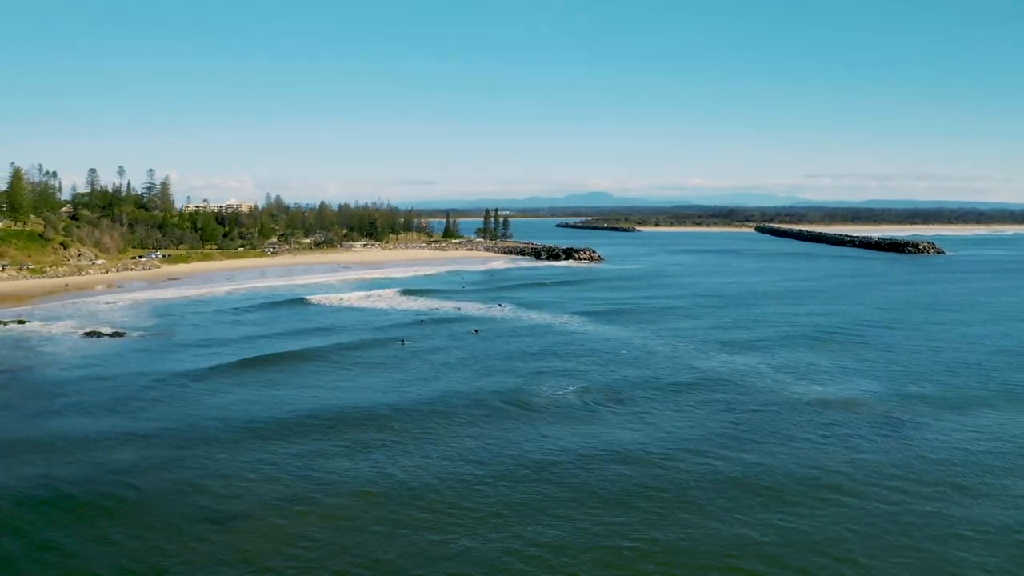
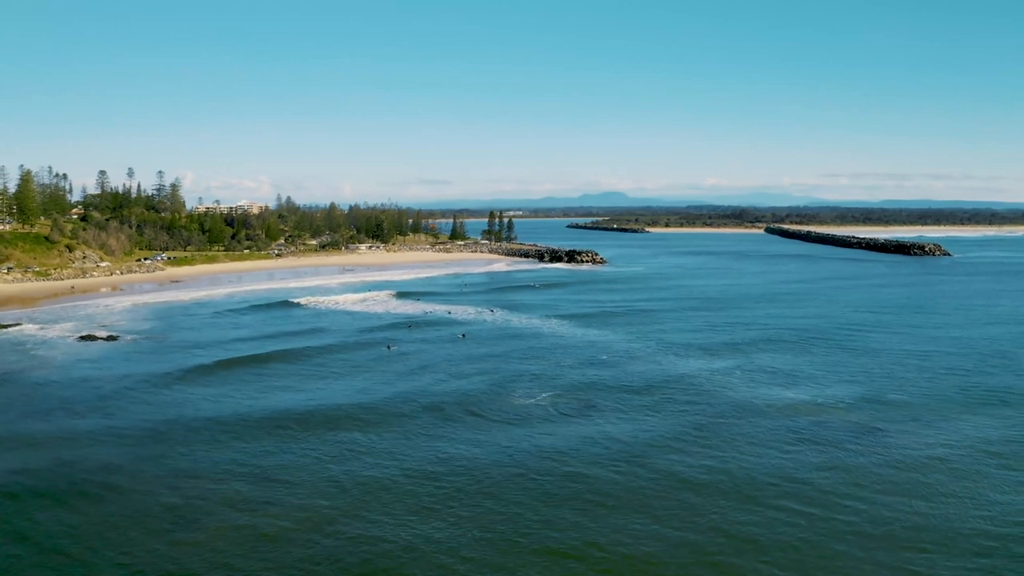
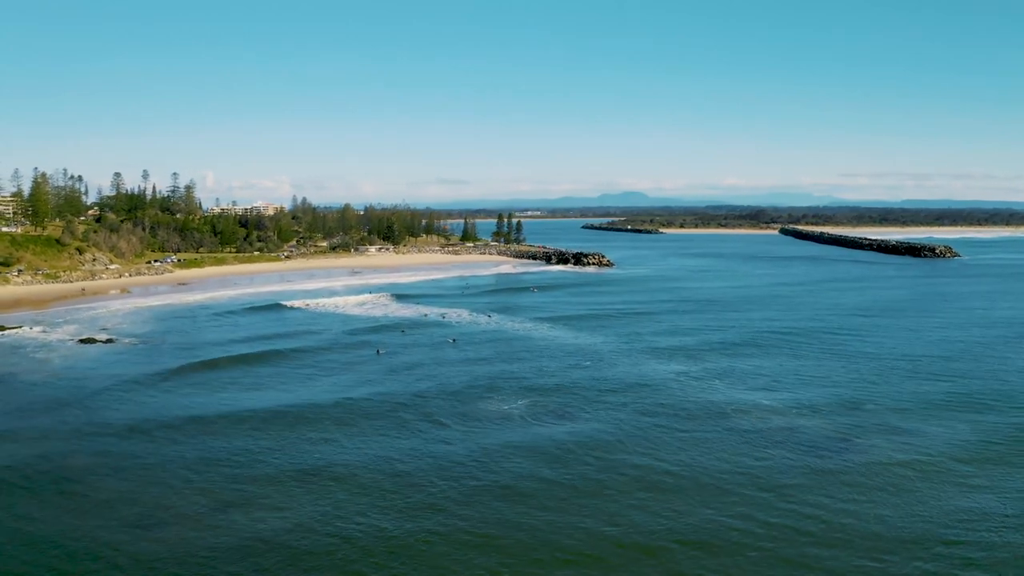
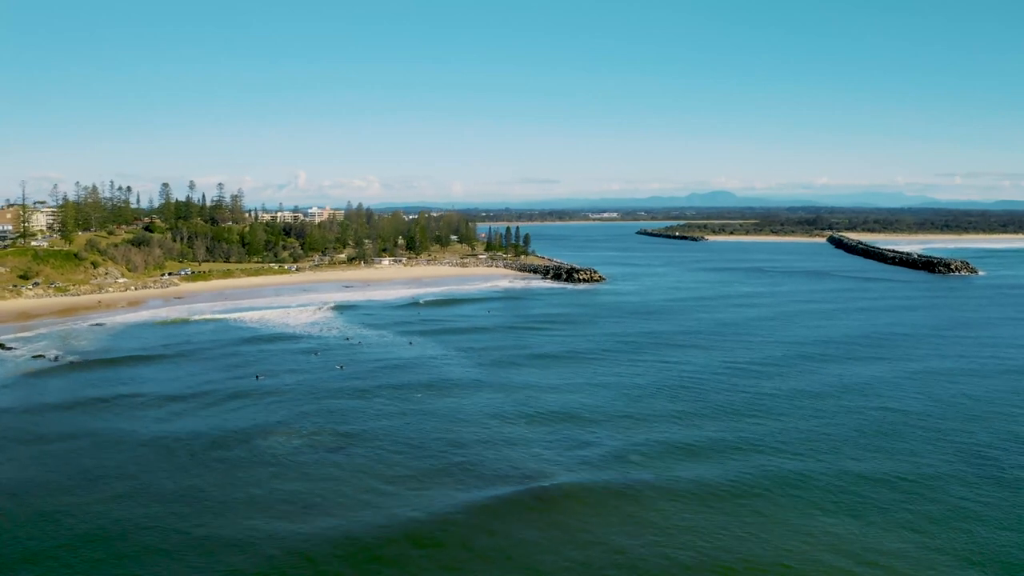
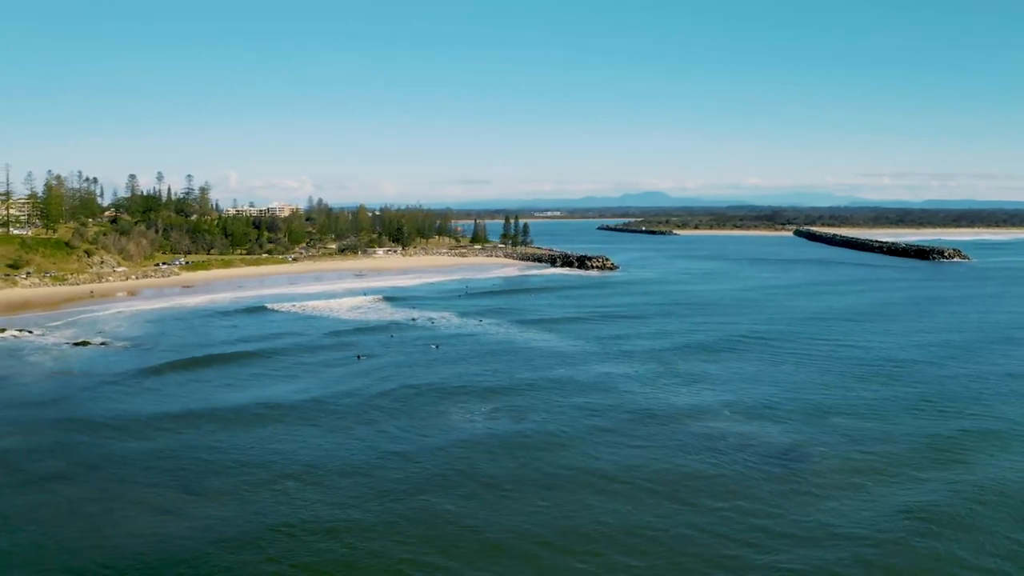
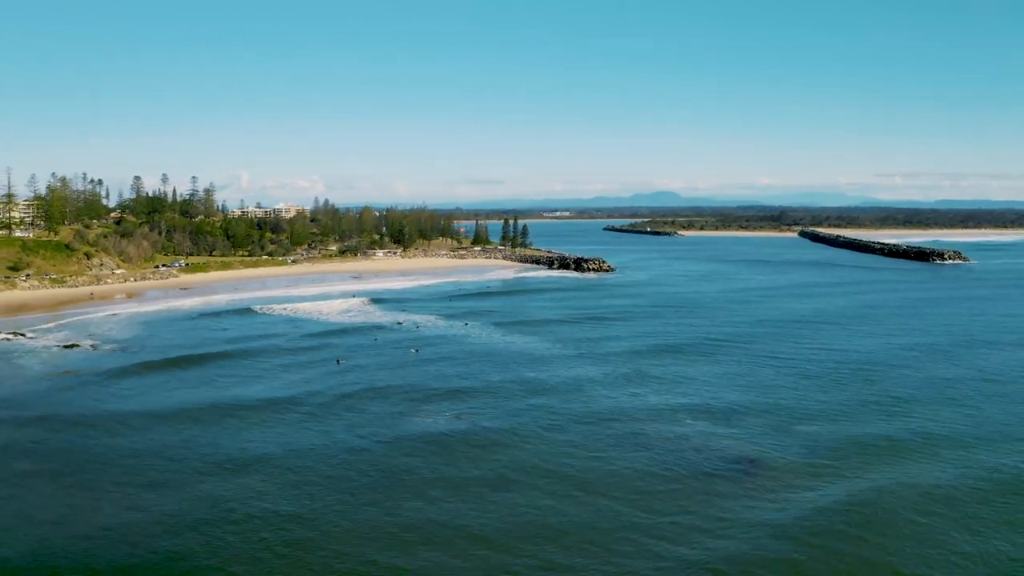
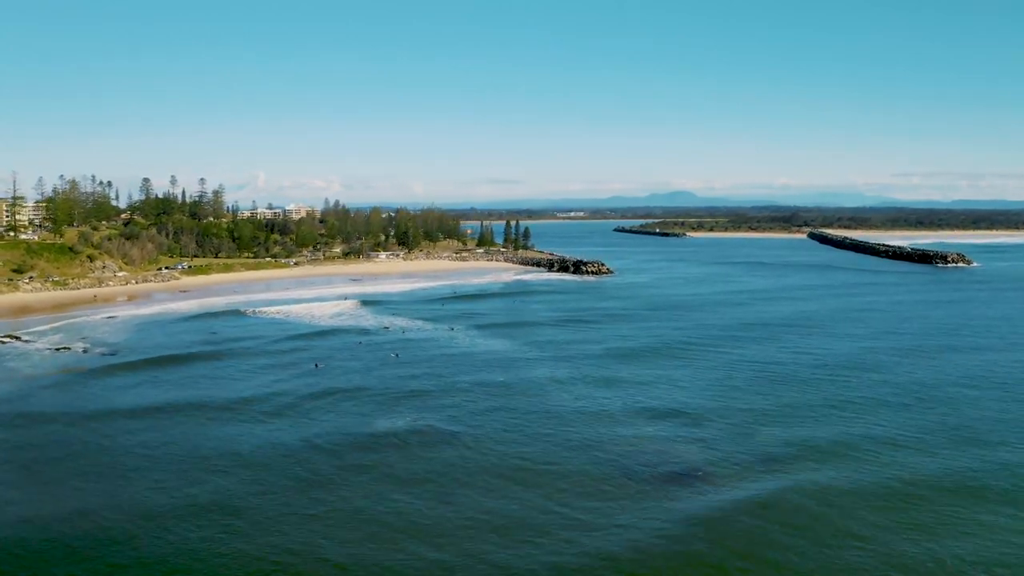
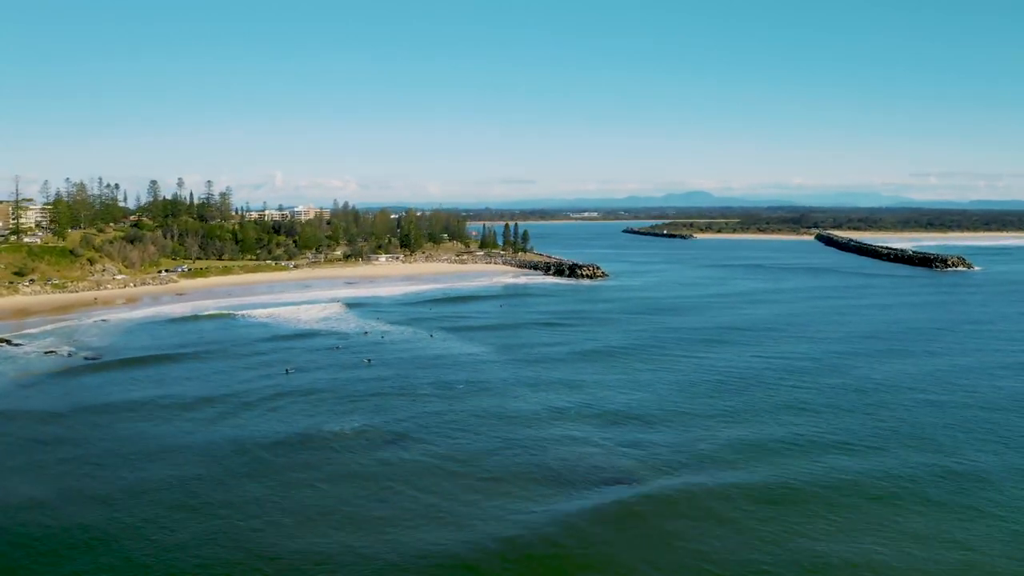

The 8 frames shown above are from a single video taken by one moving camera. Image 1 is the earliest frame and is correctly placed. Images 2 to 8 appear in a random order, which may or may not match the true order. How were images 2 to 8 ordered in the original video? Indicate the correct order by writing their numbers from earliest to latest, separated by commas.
2, 3, 5, 6, 7, 8, 4
